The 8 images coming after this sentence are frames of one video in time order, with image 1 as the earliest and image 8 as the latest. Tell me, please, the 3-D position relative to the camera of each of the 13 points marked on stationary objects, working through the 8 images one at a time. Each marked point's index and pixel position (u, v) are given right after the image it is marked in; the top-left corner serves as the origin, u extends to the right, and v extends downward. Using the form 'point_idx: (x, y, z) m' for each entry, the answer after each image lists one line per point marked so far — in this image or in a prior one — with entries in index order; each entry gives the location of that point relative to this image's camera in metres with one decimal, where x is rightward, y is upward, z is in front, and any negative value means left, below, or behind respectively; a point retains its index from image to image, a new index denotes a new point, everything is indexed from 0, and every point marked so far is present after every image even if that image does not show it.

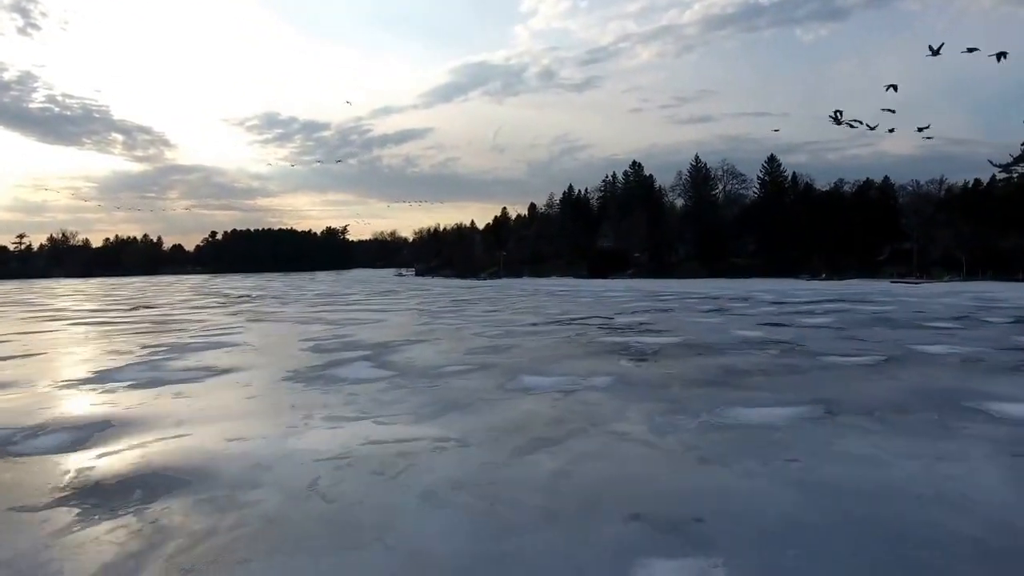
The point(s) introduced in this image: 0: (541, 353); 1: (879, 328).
0: (+0.7, -1.5, +14.0) m
1: (+9.9, -1.1, +16.1) m
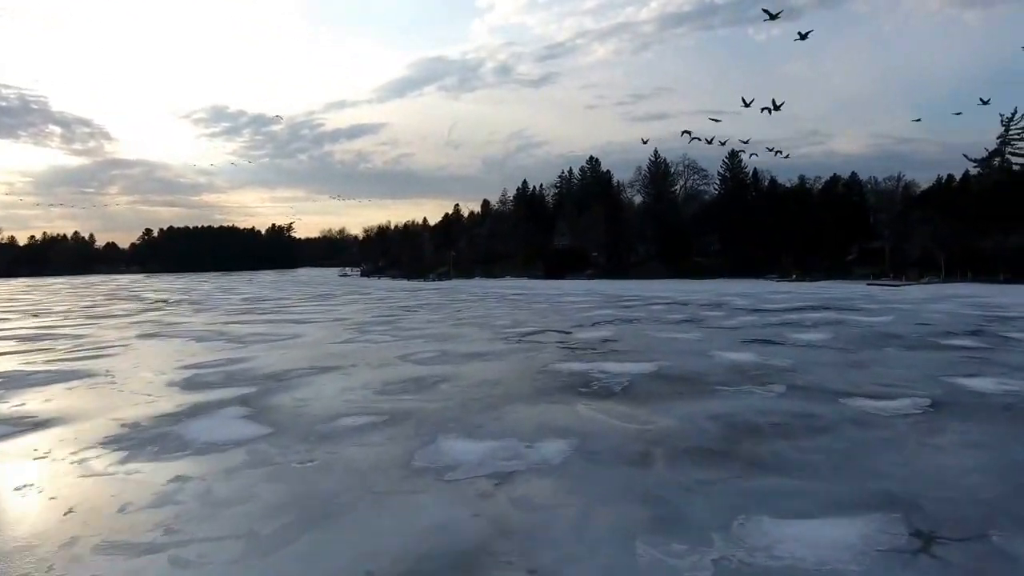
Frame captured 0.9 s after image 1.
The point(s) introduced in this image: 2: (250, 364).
0: (-0.6, -1.8, +10.7) m
1: (+8.4, -1.4, +13.4) m
2: (-6.0, -1.7, +13.8) m
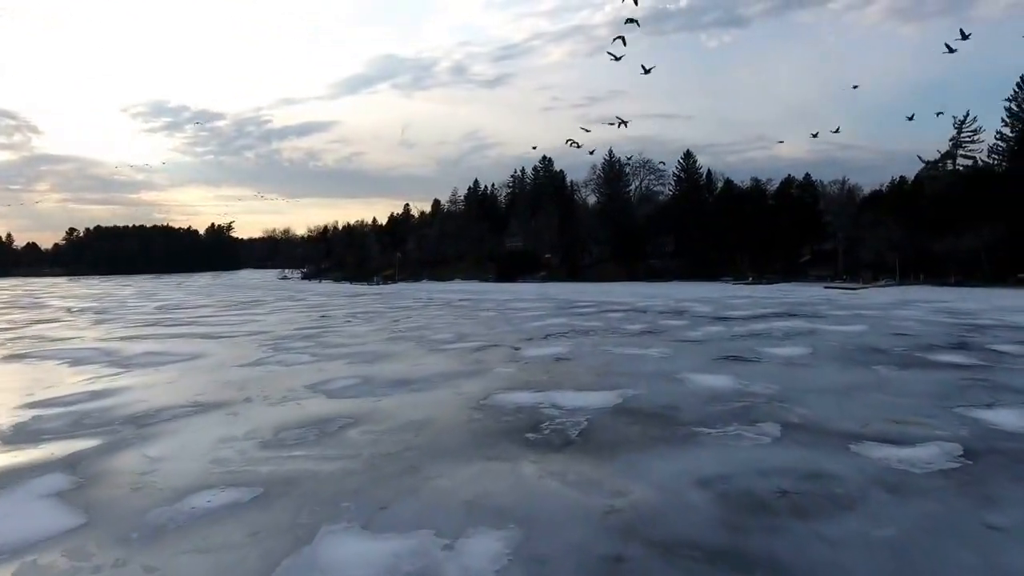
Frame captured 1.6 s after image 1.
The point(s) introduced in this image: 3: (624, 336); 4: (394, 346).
0: (-1.6, -2.1, +8.4) m
1: (+7.2, -1.6, +11.8) m
2: (-7.2, -2.0, +11.0) m
3: (+3.4, -1.5, +18.1) m
4: (-3.5, -1.8, +18.0) m
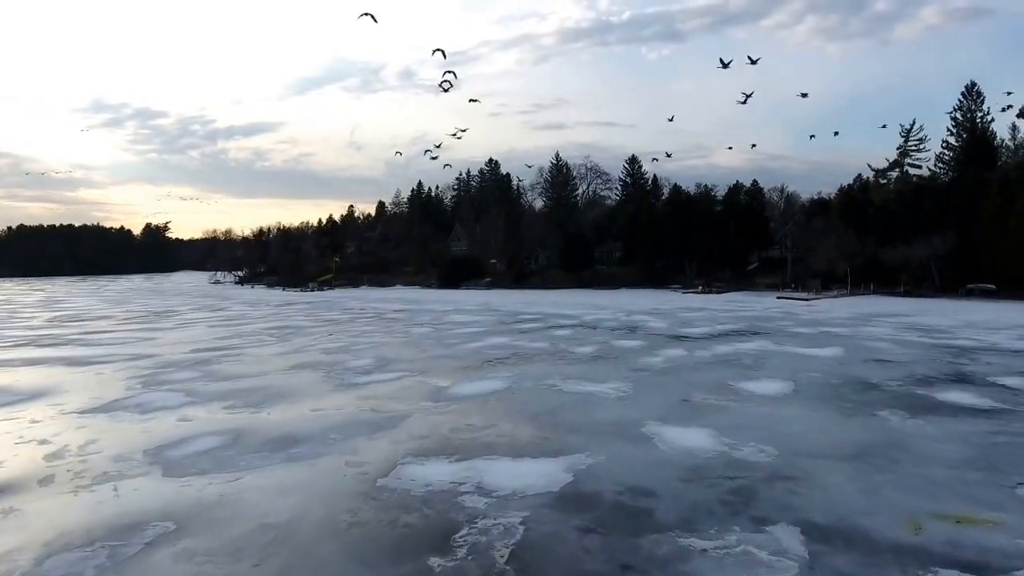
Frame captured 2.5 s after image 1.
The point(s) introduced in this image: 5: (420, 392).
0: (-2.5, -2.5, +5.4) m
1: (+5.9, -2.1, +9.5) m
2: (-8.3, -2.4, +7.5) m
3: (+1.6, -2.0, +15.5) m
4: (-5.3, -2.2, +14.9) m
5: (-1.9, -2.2, +12.7) m
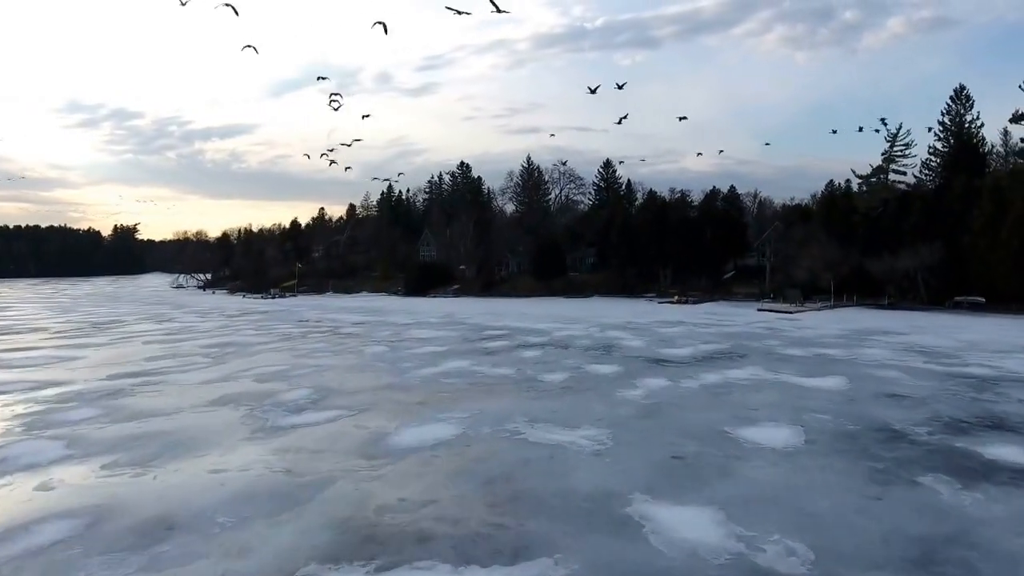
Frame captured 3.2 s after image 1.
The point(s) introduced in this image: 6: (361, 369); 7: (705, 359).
0: (-3.0, -2.9, +3.0) m
1: (+5.3, -2.5, +7.5) m
2: (-8.9, -2.9, +5.0) m
3: (+0.7, -2.5, +13.4) m
4: (-6.1, -2.7, +12.4) m
5: (-2.7, -2.6, +10.3) m
6: (-4.4, -2.4, +17.8) m
7: (+5.9, -2.1, +18.3) m
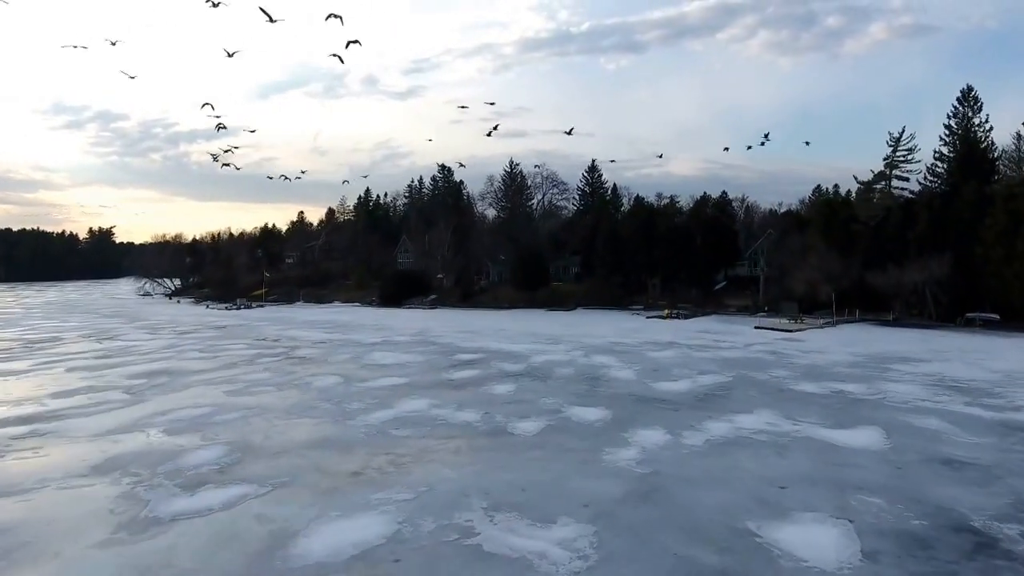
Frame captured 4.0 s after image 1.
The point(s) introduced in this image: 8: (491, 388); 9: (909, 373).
0: (-3.4, -3.5, +0.2) m
1: (+4.7, -3.2, +4.9) m
2: (-9.4, -3.5, +2.0) m
3: (0.0, -3.1, +10.6) m
4: (-6.8, -3.4, +9.5) m
5: (-3.3, -3.3, +7.5) m
6: (-5.2, -3.1, +14.9) m
7: (+5.1, -2.8, +15.7) m
8: (-0.6, -2.8, +17.3) m
9: (+12.2, -2.4, +18.5) m
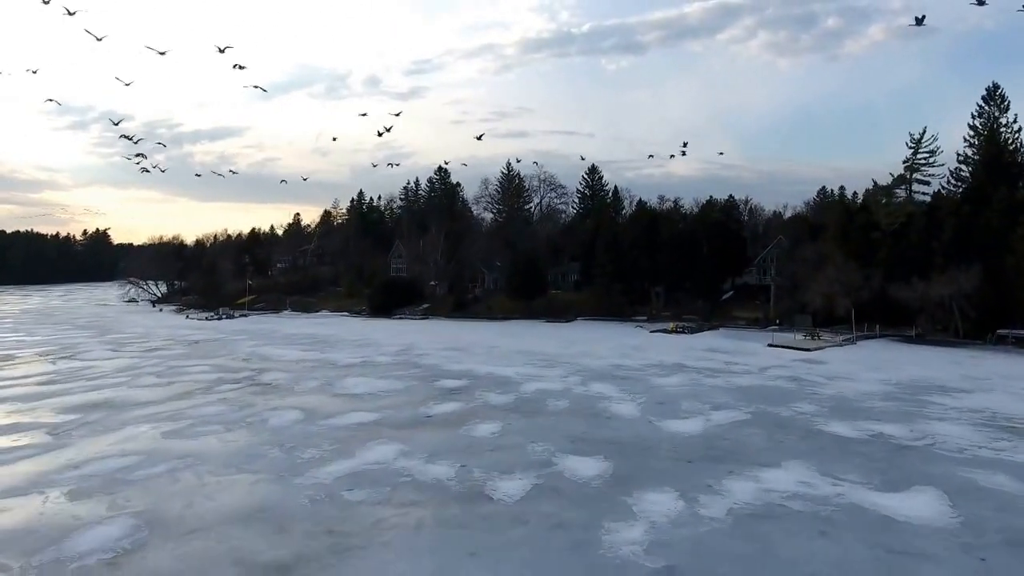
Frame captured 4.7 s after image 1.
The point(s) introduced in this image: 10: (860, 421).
0: (-3.8, -4.1, -2.1) m
1: (+4.3, -3.7, +2.6) m
2: (-9.8, -4.1, -0.3) m
3: (-0.4, -3.7, +8.3) m
4: (-7.2, -3.9, +7.2) m
5: (-3.7, -3.9, +5.2) m
6: (-5.6, -3.7, +12.6) m
7: (+4.7, -3.4, +13.3) m
8: (-1.0, -3.4, +15.0) m
9: (+11.8, -3.0, +16.2) m
10: (+8.8, -3.2, +15.2) m
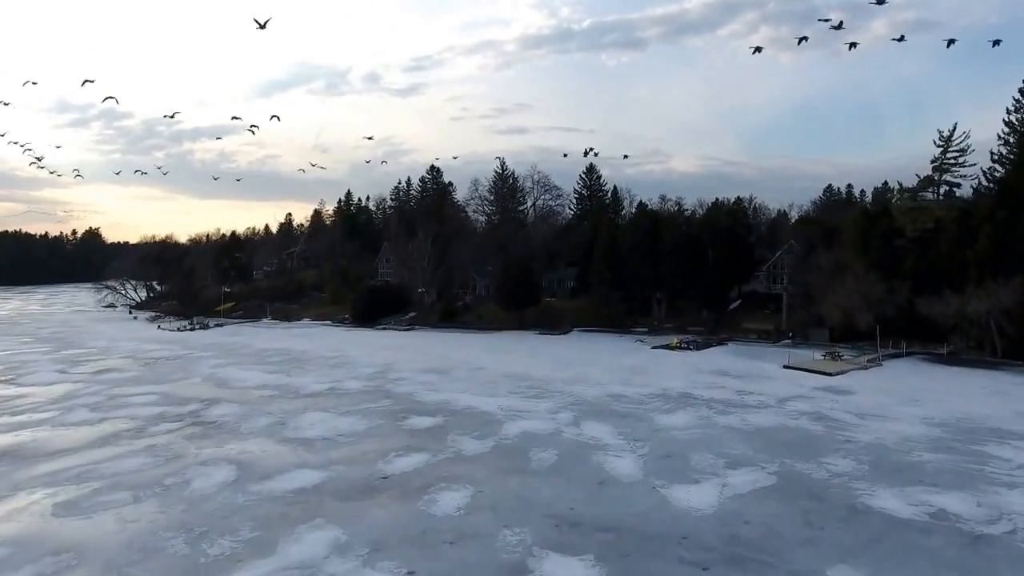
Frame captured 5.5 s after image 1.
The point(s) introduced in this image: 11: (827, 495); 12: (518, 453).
0: (-4.4, -4.9, -5.0) m
1: (+3.8, -4.6, -0.3) m
2: (-10.4, -4.9, -3.2) m
3: (-1.0, -4.5, +5.5) m
4: (-7.8, -4.8, +4.3) m
5: (-4.3, -4.7, +2.4) m
6: (-6.1, -4.4, +9.8) m
7: (+4.2, -4.2, +10.5) m
8: (-1.6, -4.2, +12.2) m
9: (+11.2, -3.7, +13.3) m
10: (+8.2, -3.9, +12.4) m
11: (+6.3, -4.0, +12.0) m
12: (+0.2, -4.0, +15.1) m
